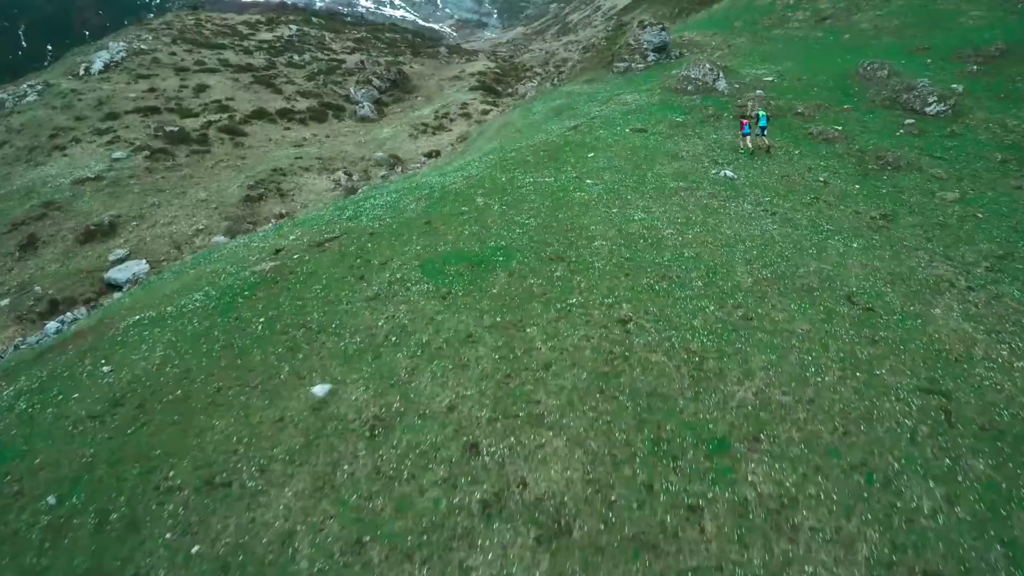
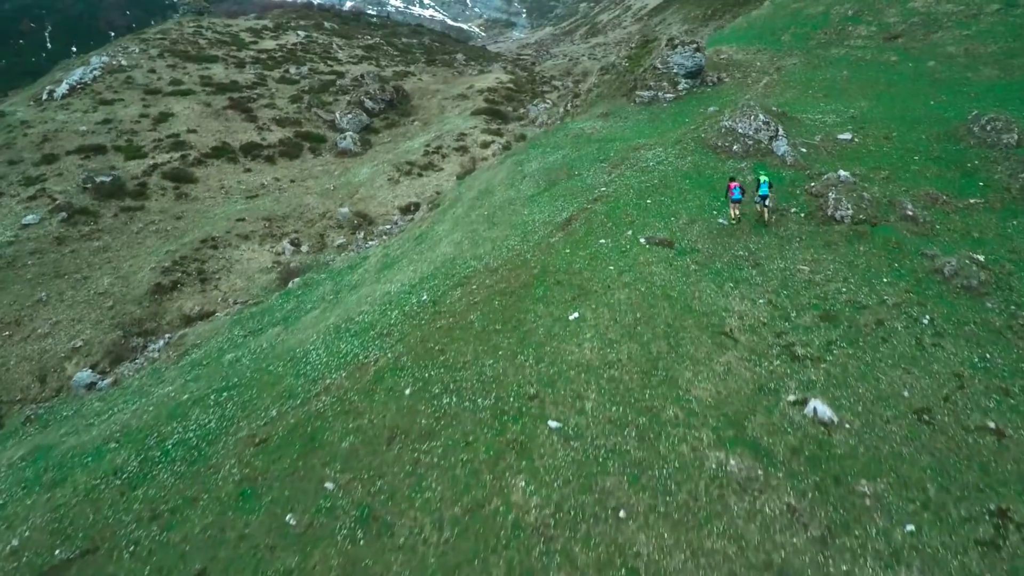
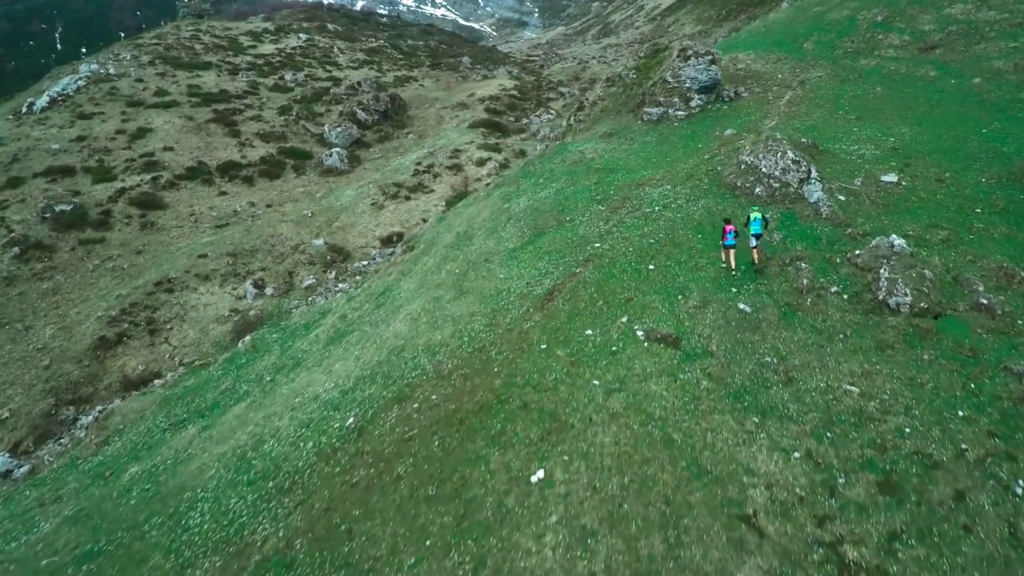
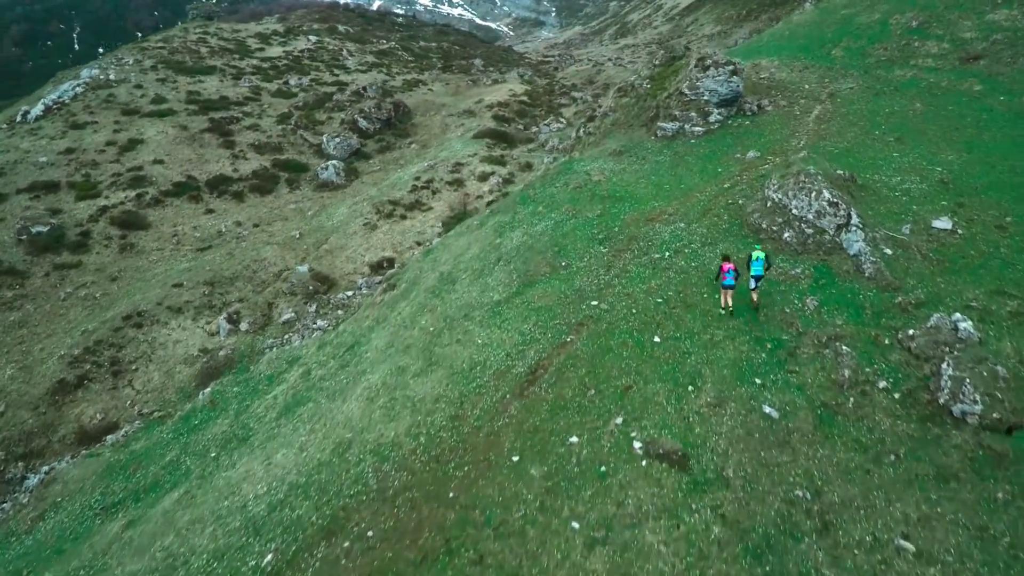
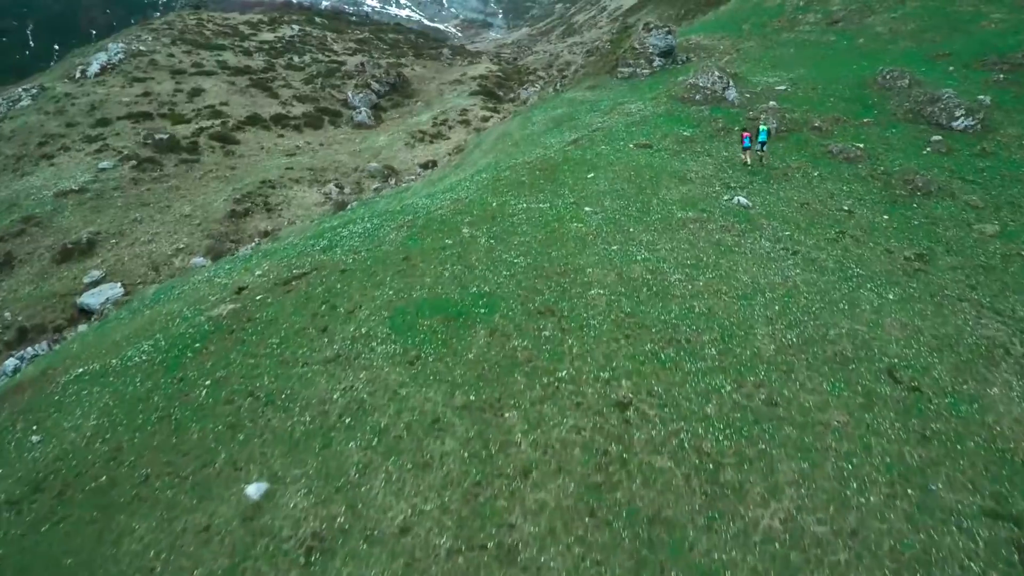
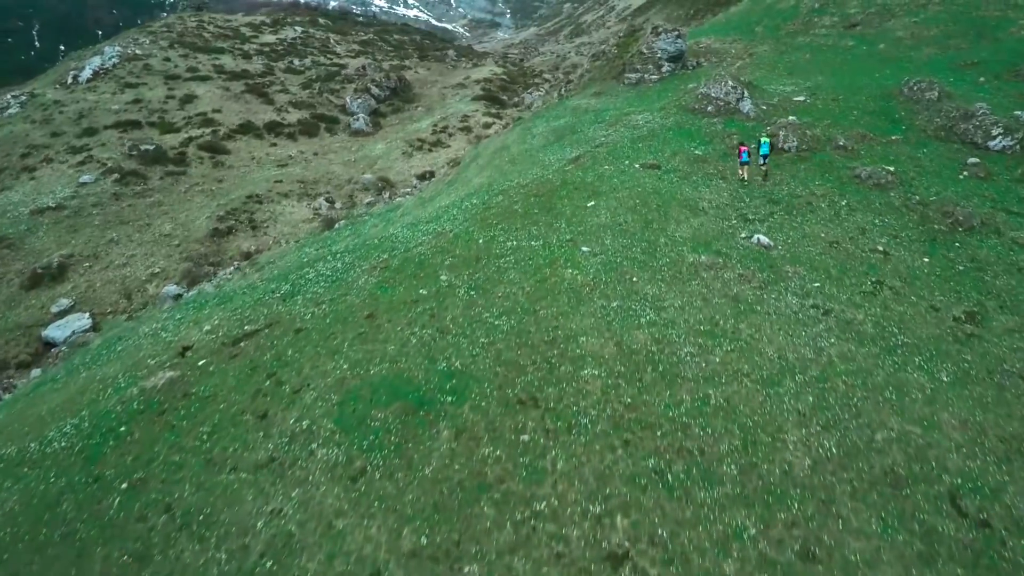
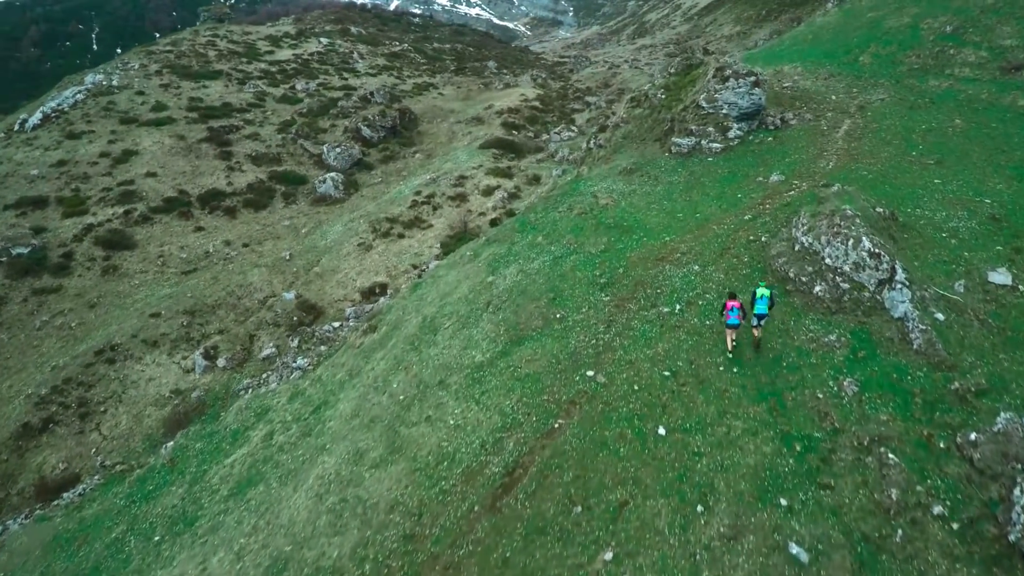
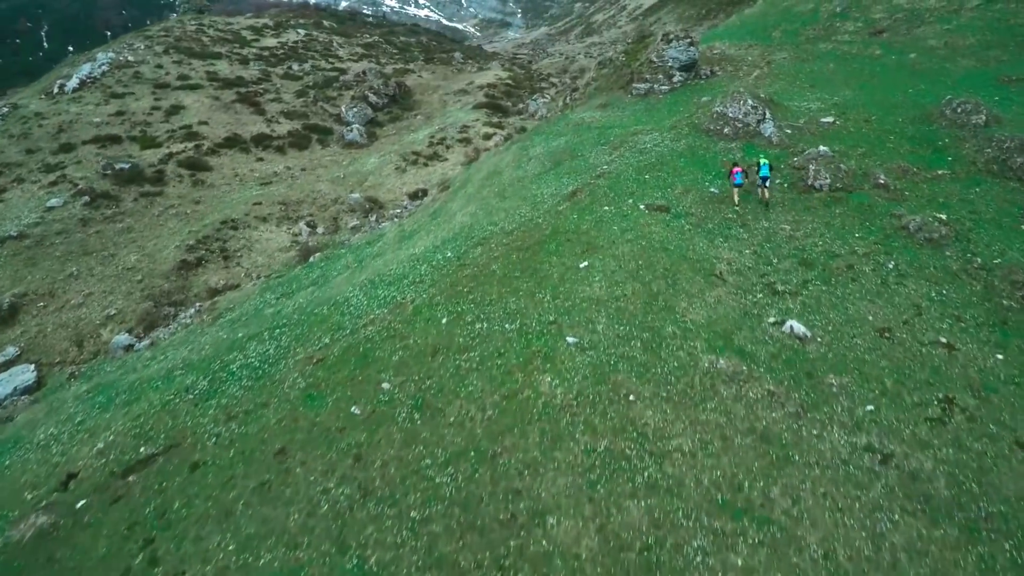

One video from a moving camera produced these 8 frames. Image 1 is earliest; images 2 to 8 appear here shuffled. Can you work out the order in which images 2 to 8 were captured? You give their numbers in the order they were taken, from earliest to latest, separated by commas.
5, 6, 8, 2, 3, 4, 7
